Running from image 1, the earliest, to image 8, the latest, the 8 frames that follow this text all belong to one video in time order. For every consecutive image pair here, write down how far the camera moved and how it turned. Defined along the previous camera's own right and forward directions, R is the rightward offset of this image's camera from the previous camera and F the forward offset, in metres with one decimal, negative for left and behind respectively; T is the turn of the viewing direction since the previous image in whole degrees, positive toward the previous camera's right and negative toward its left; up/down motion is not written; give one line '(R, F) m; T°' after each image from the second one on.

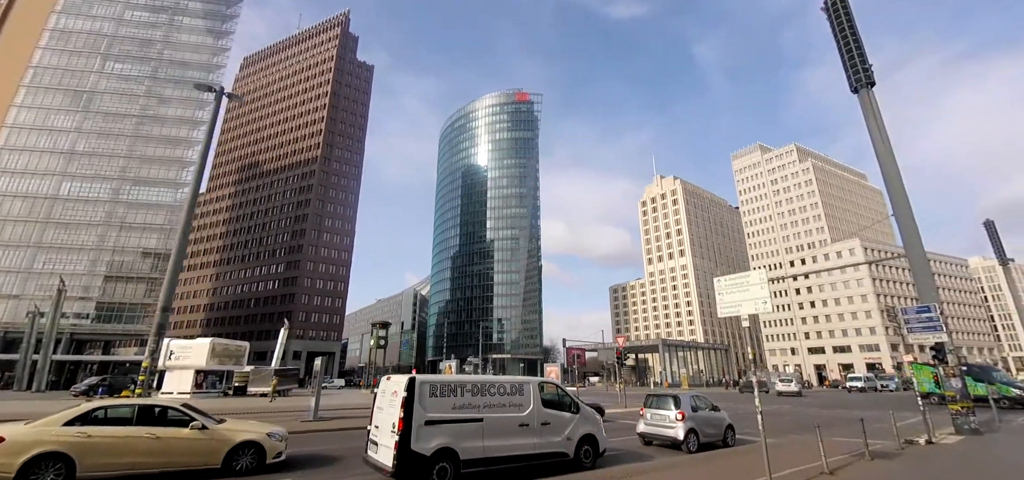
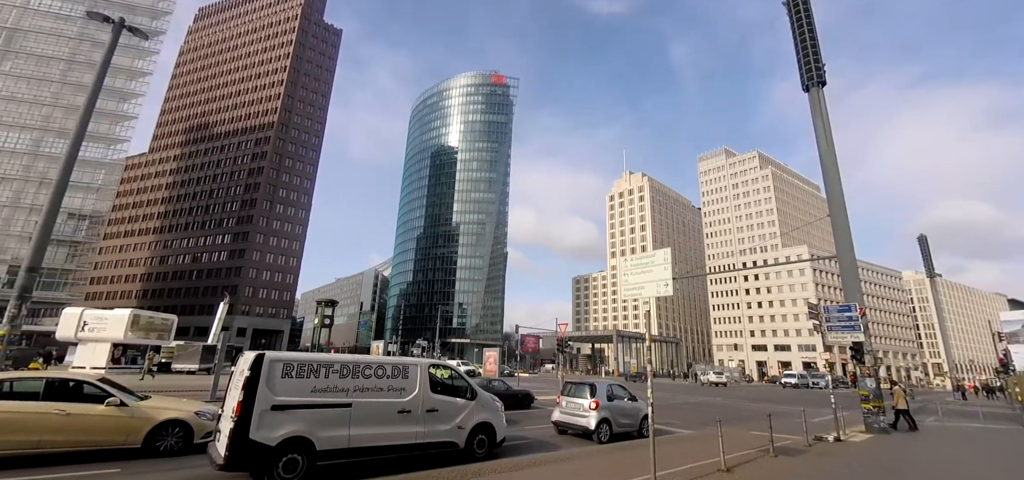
(+1.4, +0.9) m; +4°
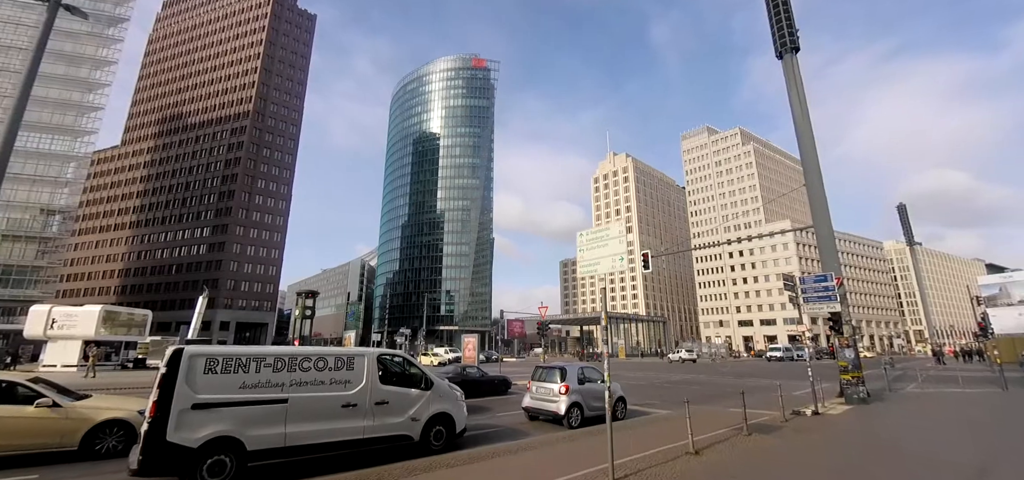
(+0.7, +0.6) m; +1°
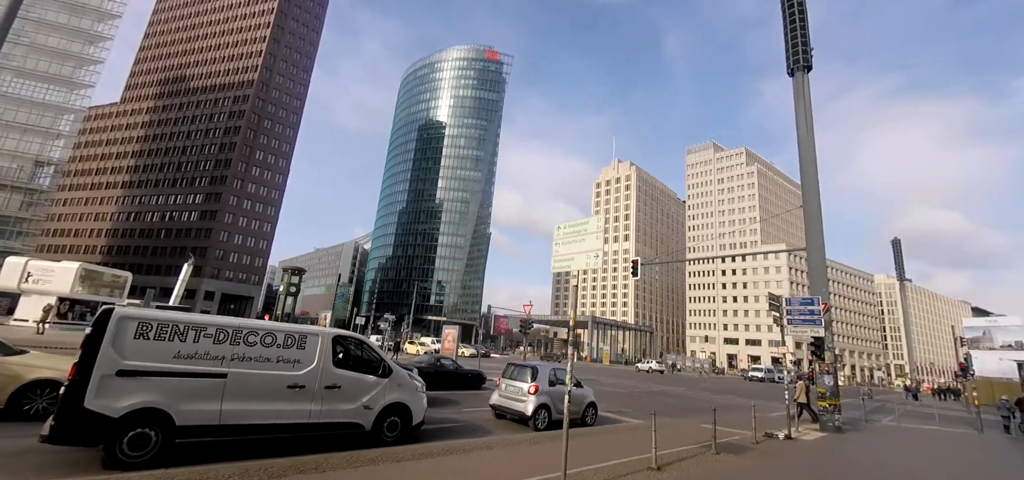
(+0.4, +0.5) m; 0°
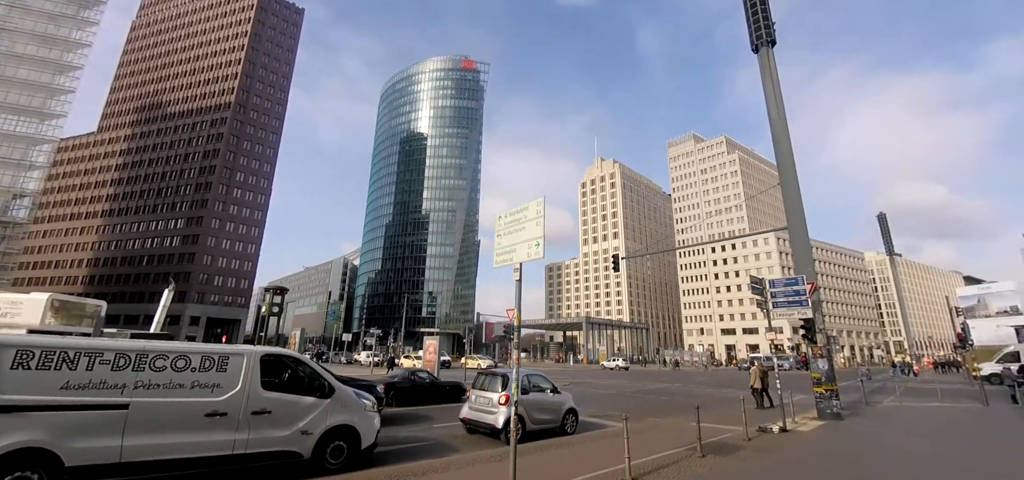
(+0.7, +0.8) m; +1°
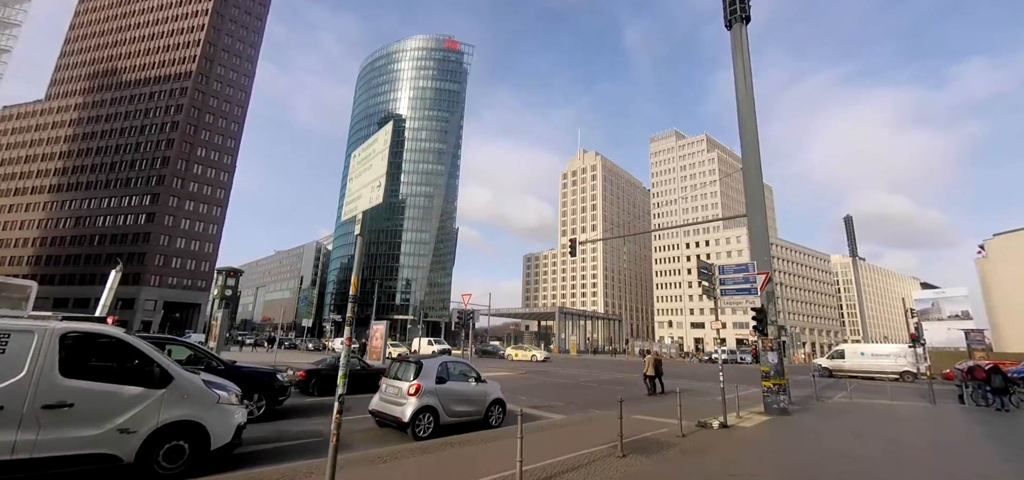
(+1.3, +1.2) m; +2°
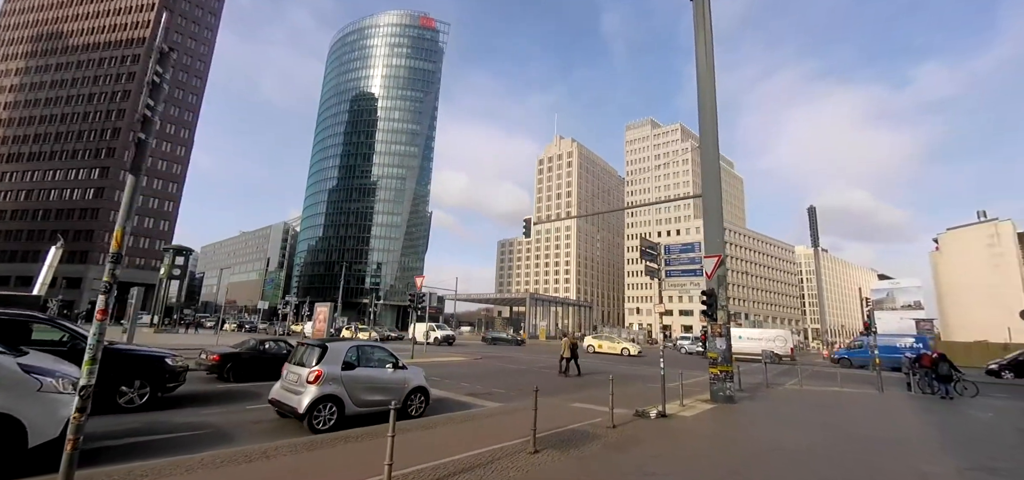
(+1.0, +0.9) m; +3°
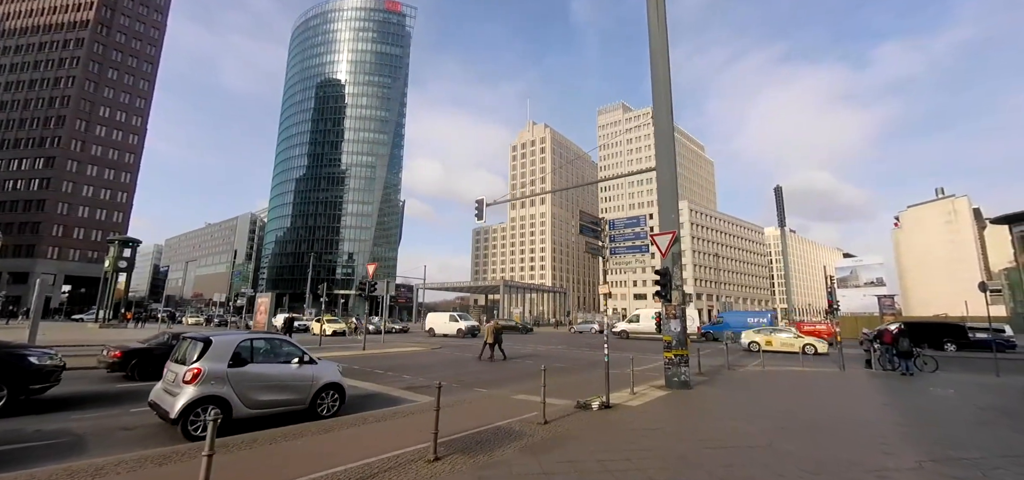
(+1.0, +1.0) m; +3°
